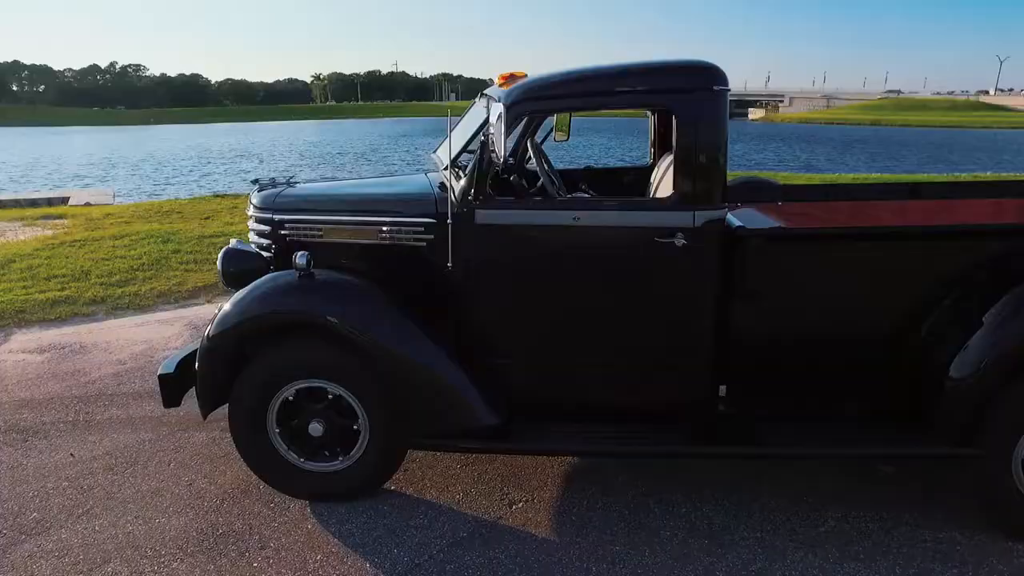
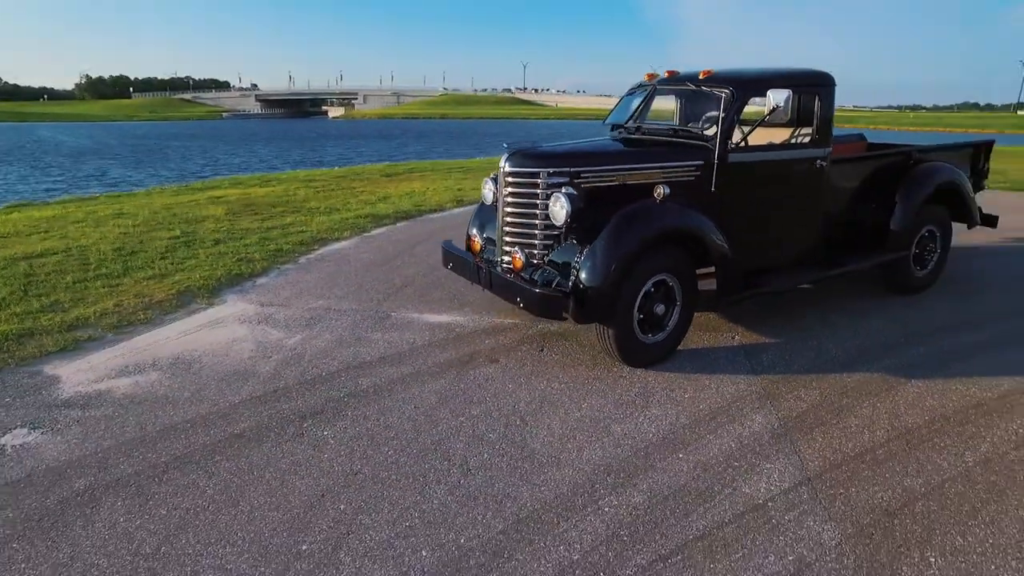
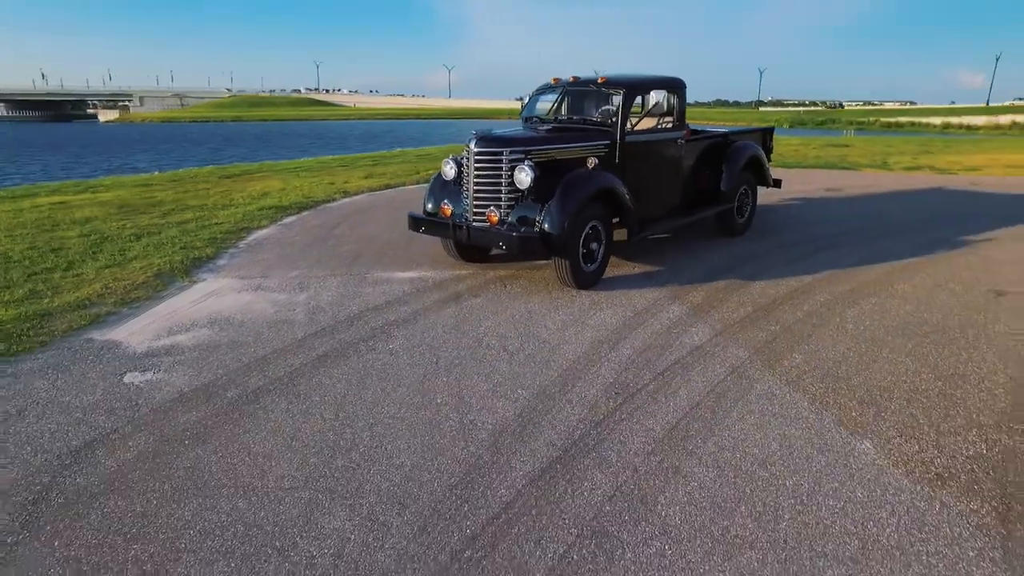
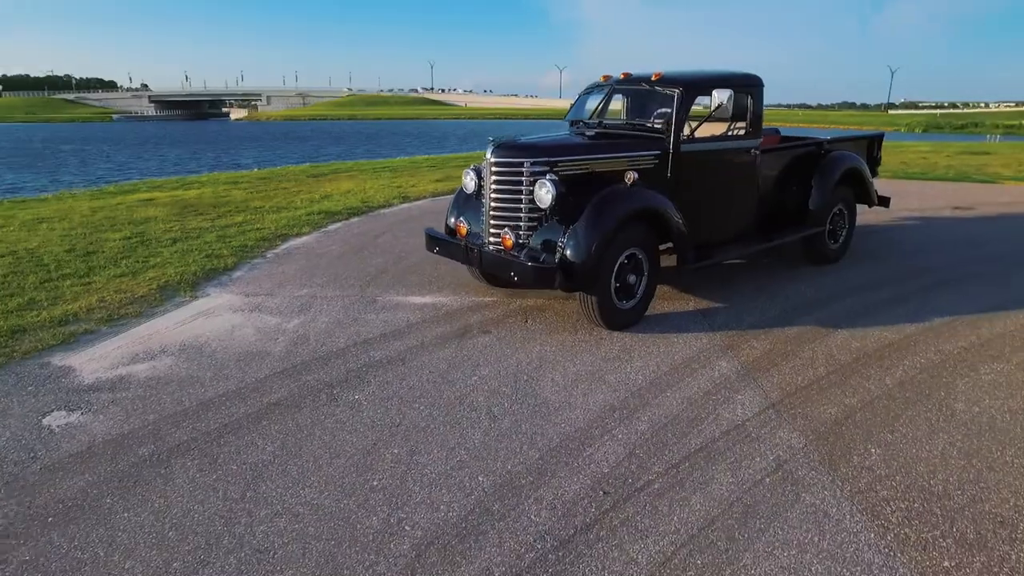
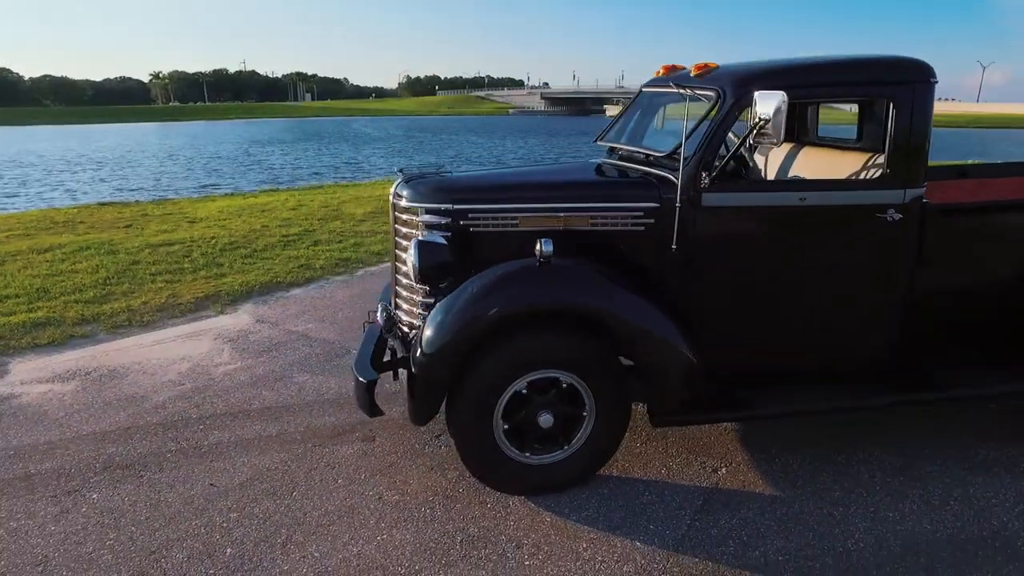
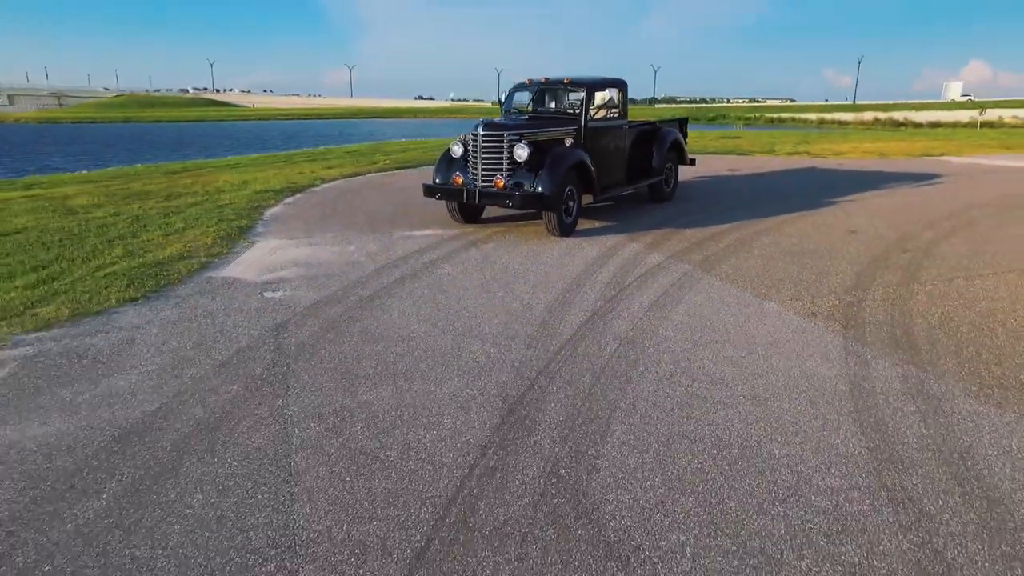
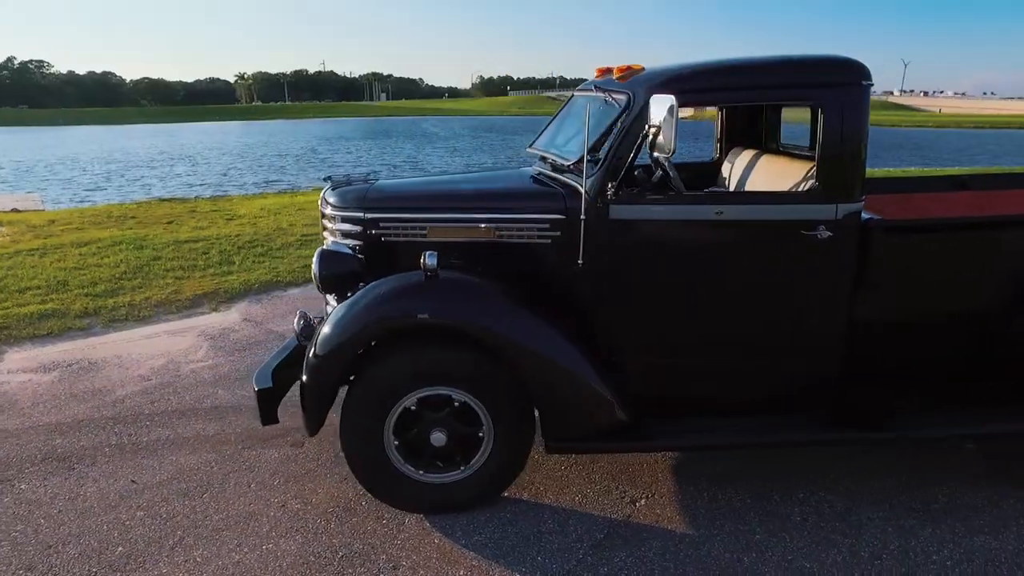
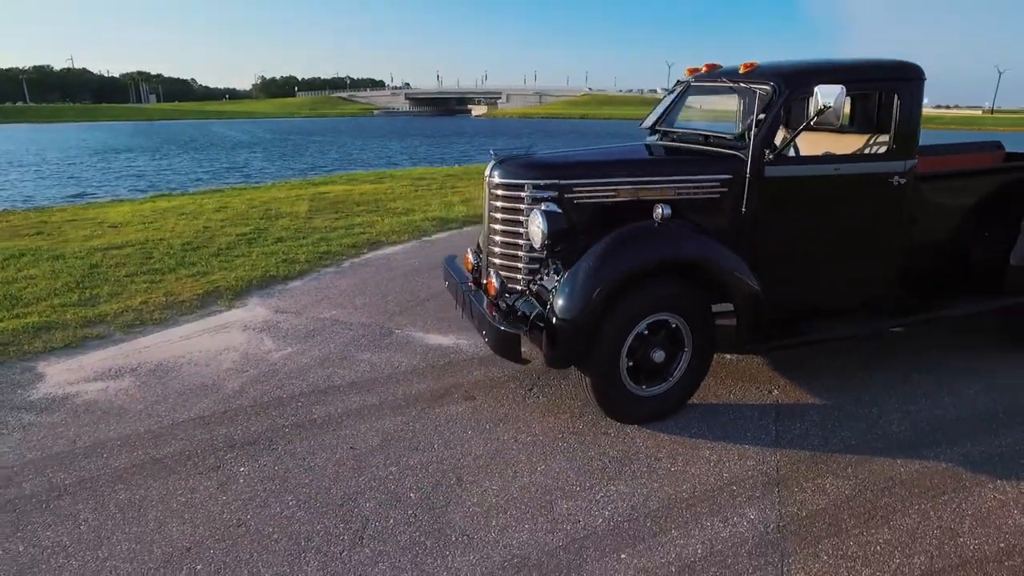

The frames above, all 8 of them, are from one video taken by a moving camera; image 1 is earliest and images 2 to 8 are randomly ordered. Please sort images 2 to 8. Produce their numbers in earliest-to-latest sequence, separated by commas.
7, 5, 8, 2, 4, 3, 6
